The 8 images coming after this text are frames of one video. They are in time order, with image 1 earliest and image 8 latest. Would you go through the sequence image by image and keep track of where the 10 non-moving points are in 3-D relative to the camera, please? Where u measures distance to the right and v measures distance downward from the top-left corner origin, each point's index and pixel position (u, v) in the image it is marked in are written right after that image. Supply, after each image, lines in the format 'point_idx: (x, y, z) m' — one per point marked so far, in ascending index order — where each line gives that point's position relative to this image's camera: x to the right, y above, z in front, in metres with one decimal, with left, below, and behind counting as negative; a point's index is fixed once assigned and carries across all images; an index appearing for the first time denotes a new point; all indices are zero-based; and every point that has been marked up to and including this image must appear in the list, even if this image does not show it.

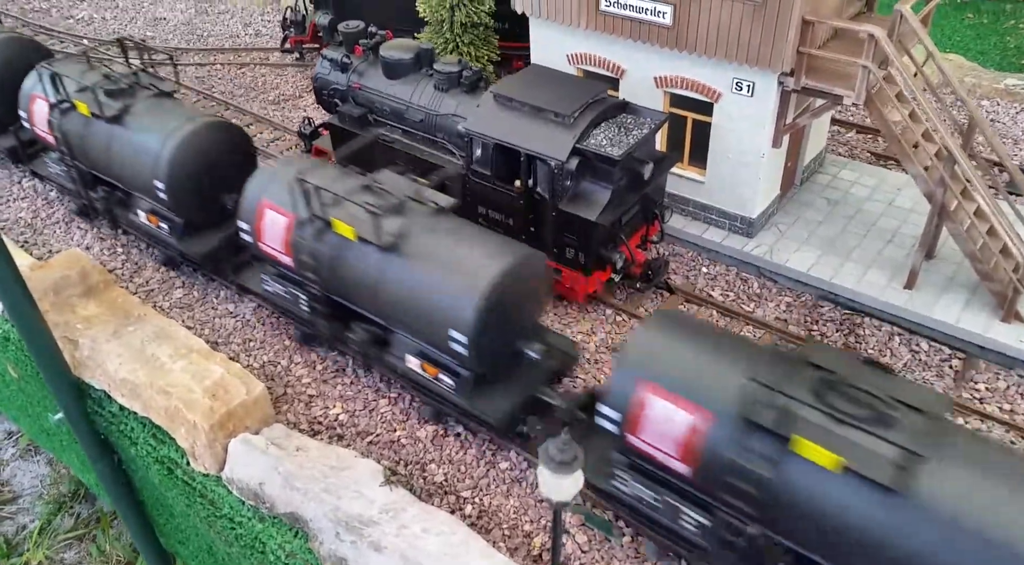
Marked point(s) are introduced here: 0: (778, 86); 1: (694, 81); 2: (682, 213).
0: (+3.6, +2.6, +11.1) m
1: (+2.6, +2.9, +11.7) m
2: (+2.7, +1.1, +13.0) m
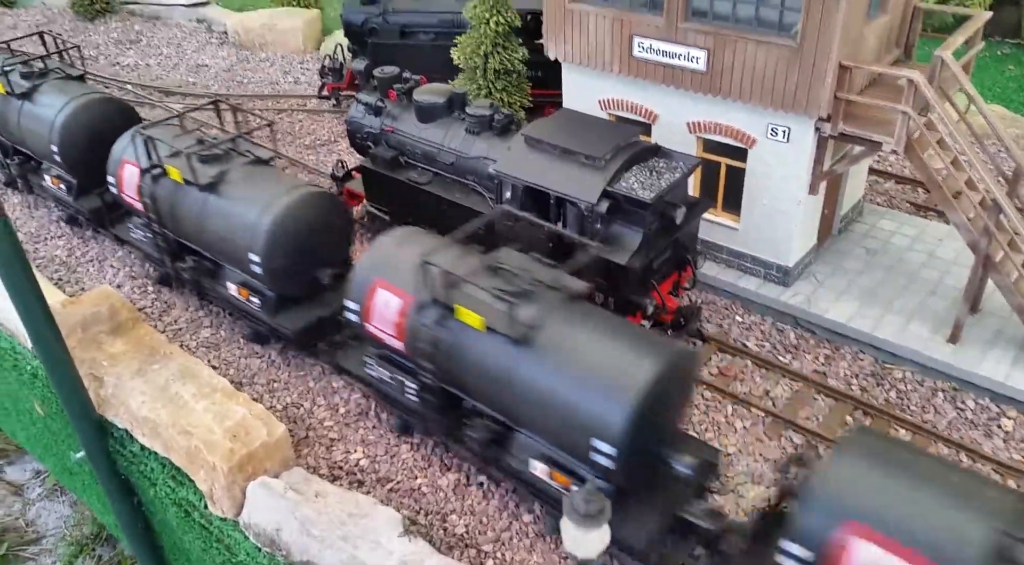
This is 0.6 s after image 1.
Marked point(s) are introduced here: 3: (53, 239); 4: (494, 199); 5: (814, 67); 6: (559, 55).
0: (+4.0, +2.0, +10.8) m
1: (+3.0, +2.2, +11.5) m
2: (+3.1, +0.4, +12.7) m
3: (-8.4, +0.8, +15.1) m
4: (-0.3, +1.2, +12.1) m
5: (+3.8, +2.7, +10.3) m
6: (+0.7, +3.6, +12.9) m
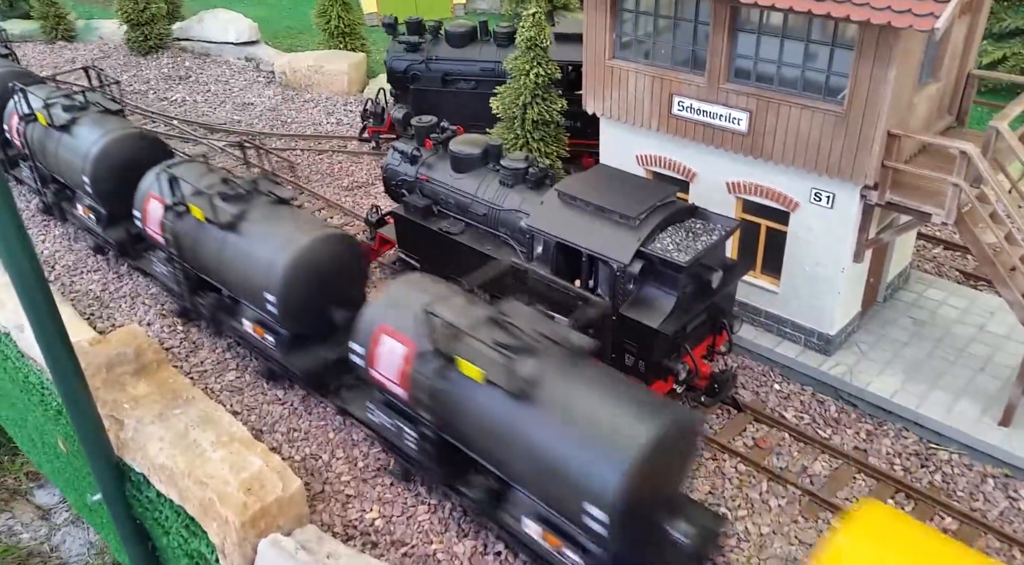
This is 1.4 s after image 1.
0: (+4.4, +1.1, +10.5) m
1: (+3.5, +1.3, +11.2) m
2: (+3.6, -0.6, +12.3) m
3: (-7.8, +0.2, +15.2) m
4: (+0.2, +0.4, +11.9) m
5: (+4.2, +1.8, +10.0) m
6: (+1.3, +2.7, +12.7) m
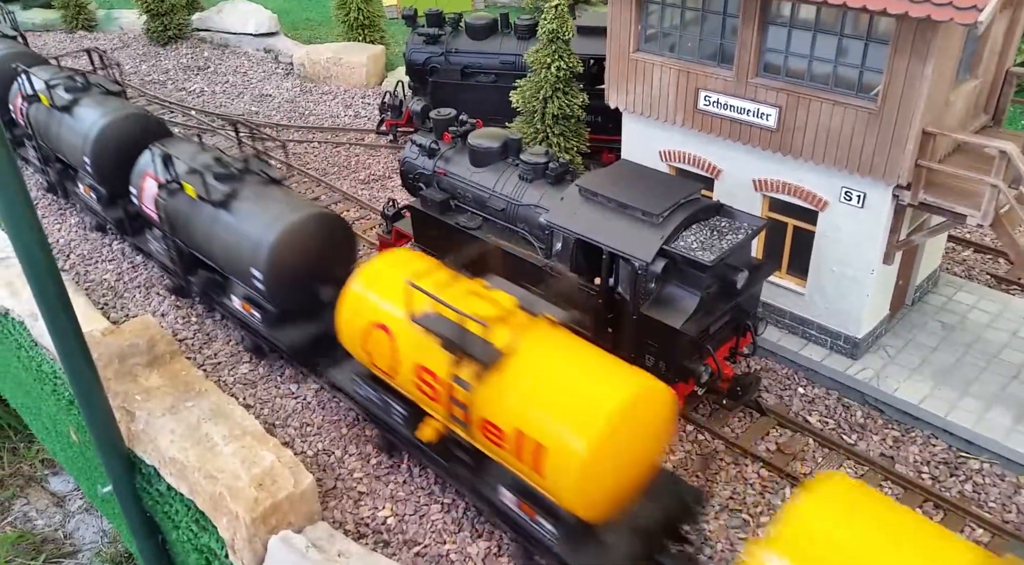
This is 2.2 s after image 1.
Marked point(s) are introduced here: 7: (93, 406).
0: (+4.7, +1.0, +10.1) m
1: (+3.8, +1.3, +10.9) m
2: (+3.9, -0.6, +12.0) m
3: (-7.5, +0.4, +15.1) m
4: (+0.4, +0.5, +11.6) m
5: (+4.5, +1.8, +9.7) m
6: (+1.6, +2.7, +12.5) m
7: (-4.8, -1.4, +9.5) m
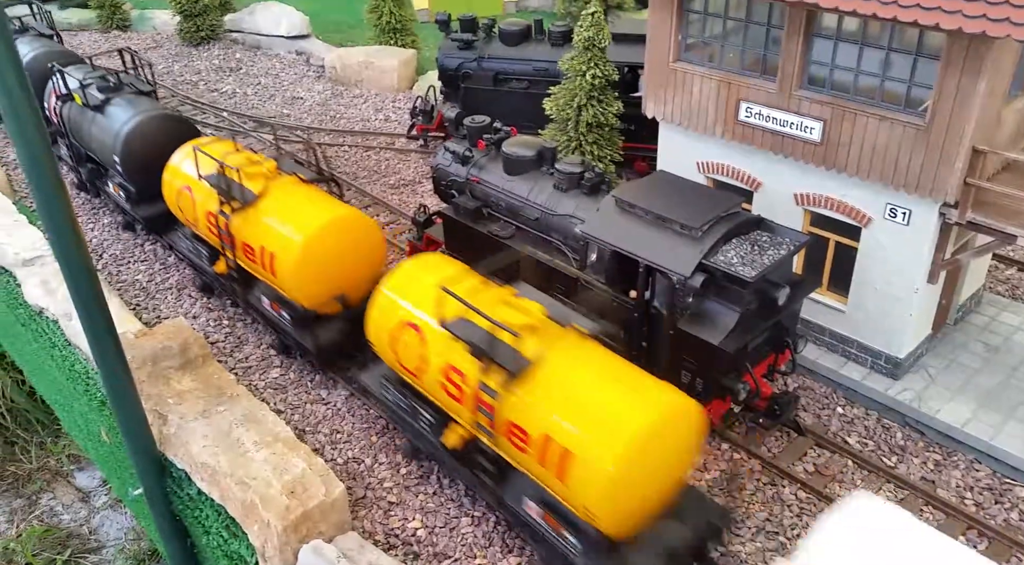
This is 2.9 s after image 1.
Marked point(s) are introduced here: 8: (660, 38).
0: (+5.1, +0.8, +9.9) m
1: (+4.2, +1.0, +10.7) m
2: (+4.3, -0.9, +11.8) m
3: (-6.9, +0.4, +15.2) m
4: (+0.9, +0.3, +11.5) m
5: (+4.9, +1.5, +9.5) m
6: (+2.2, +2.5, +12.3) m
7: (-4.4, -1.5, +9.5) m
8: (+2.1, +3.5, +11.8) m
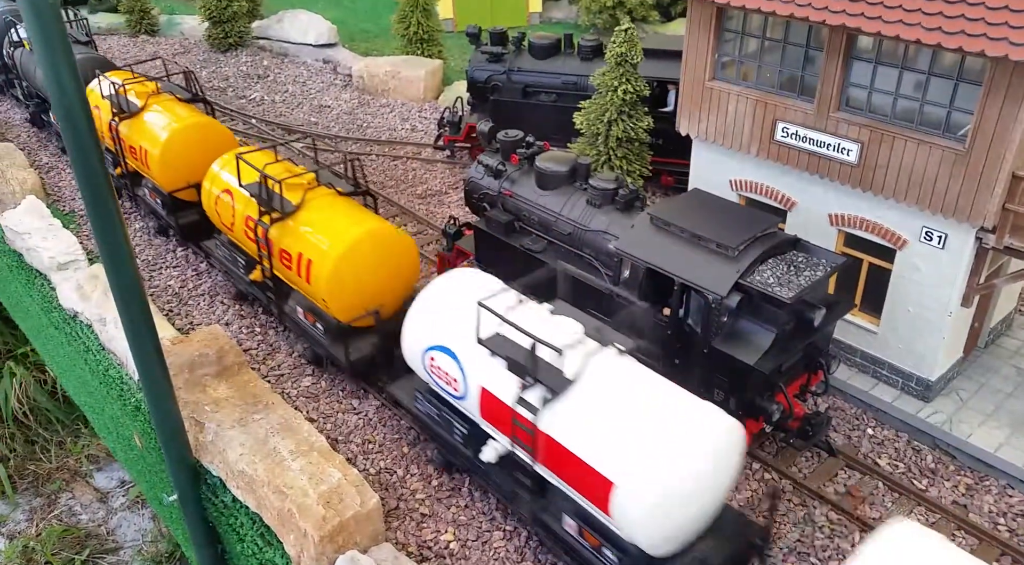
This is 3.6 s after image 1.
0: (+5.6, +0.5, +9.9) m
1: (+4.7, +0.8, +10.8) m
2: (+4.8, -1.1, +11.8) m
3: (-6.4, +0.3, +15.3) m
4: (+1.4, +0.1, +11.6) m
5: (+5.4, +1.3, +9.5) m
6: (+2.7, +2.3, +12.4) m
7: (-4.0, -1.6, +9.6) m
8: (+2.6, +3.2, +11.9) m
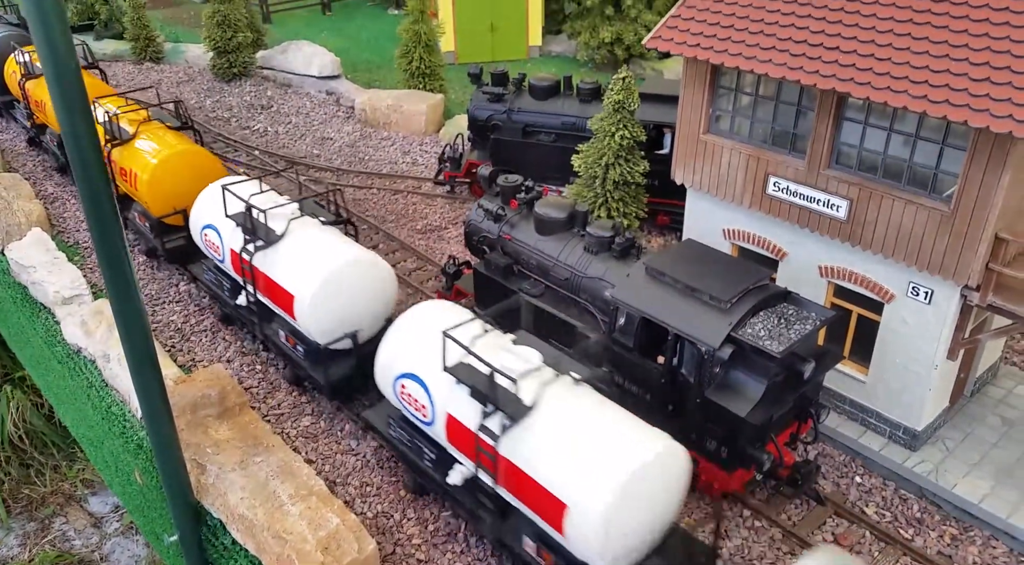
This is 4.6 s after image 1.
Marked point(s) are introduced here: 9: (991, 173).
0: (+5.5, -0.2, +10.2) m
1: (+4.7, +0.1, +11.0) m
2: (+4.7, -1.9, +12.1) m
3: (-6.4, -0.4, +15.6) m
4: (+1.4, -0.6, +11.9) m
5: (+5.4, +0.6, +9.8) m
6: (+2.7, +1.6, +12.7) m
7: (-4.1, -2.1, +9.8) m
8: (+2.6, +2.5, +12.2) m
9: (+5.4, +1.2, +9.3) m
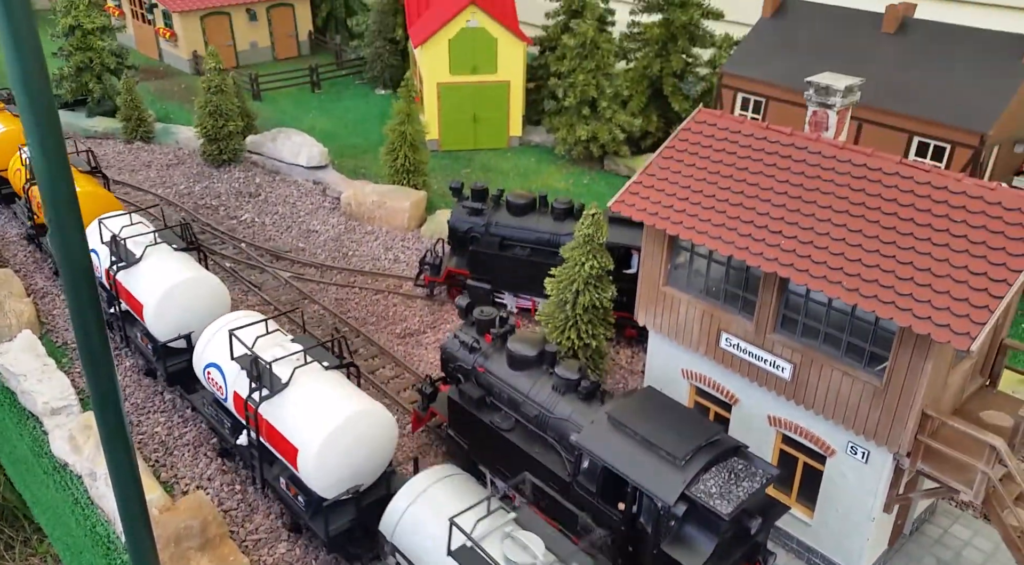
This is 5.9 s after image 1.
0: (+5.1, -2.4, +11.1) m
1: (+4.3, -2.2, +12.0) m
2: (+4.2, -4.1, +12.9) m
3: (-7.0, -2.6, +16.2) m
4: (+0.9, -2.8, +12.7) m
5: (+5.0, -1.6, +10.7) m
6: (+2.2, -0.7, +13.6) m
7: (-4.5, -4.1, +10.4) m
8: (+2.2, +0.3, +13.2) m
9: (+5.0, -0.9, +10.3) m
